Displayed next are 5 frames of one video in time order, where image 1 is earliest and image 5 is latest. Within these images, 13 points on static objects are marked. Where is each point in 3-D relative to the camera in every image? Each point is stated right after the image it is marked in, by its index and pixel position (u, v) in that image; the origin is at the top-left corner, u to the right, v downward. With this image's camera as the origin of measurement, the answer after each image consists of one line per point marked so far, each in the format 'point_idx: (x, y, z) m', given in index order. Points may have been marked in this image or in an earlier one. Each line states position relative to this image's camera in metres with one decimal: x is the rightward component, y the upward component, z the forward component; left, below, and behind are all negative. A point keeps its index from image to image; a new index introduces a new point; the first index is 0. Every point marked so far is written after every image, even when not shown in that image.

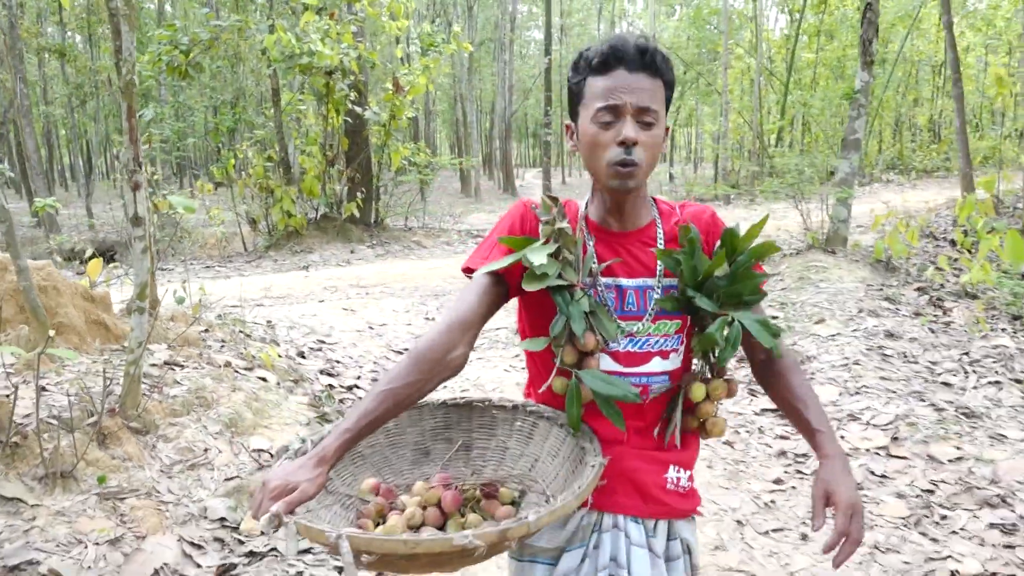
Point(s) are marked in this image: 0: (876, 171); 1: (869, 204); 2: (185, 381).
0: (+8.2, +2.7, +19.2) m
1: (+4.5, +1.1, +10.9) m
2: (-1.5, -0.4, +3.9) m
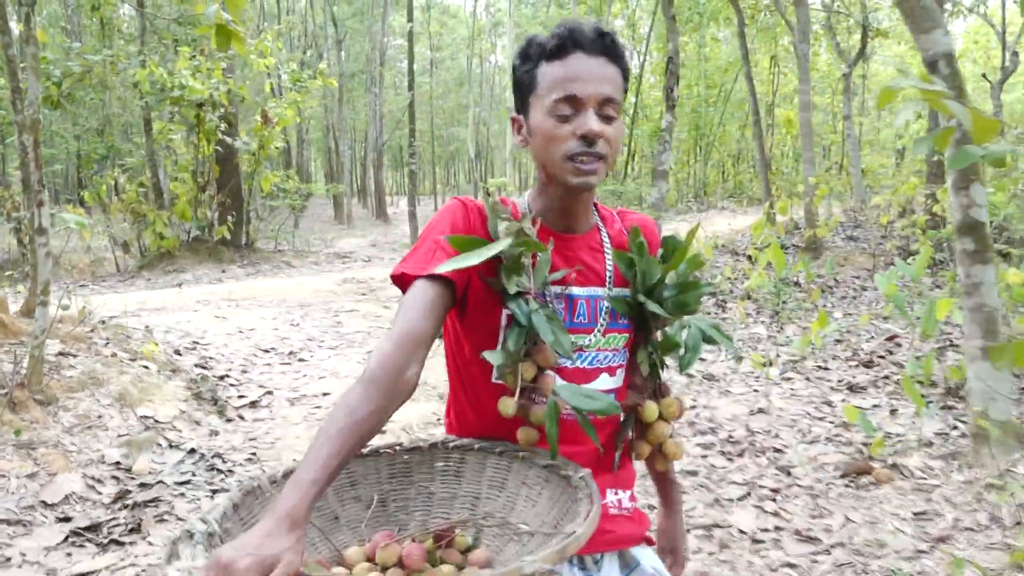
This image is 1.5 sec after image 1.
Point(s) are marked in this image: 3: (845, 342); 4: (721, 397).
0: (+5.0, +2.3, +21.3) m
1: (+2.6, +0.9, +12.5) m
2: (-2.4, -0.4, +4.7) m
3: (+2.4, -0.4, +6.2) m
4: (+1.2, -0.6, +5.0) m
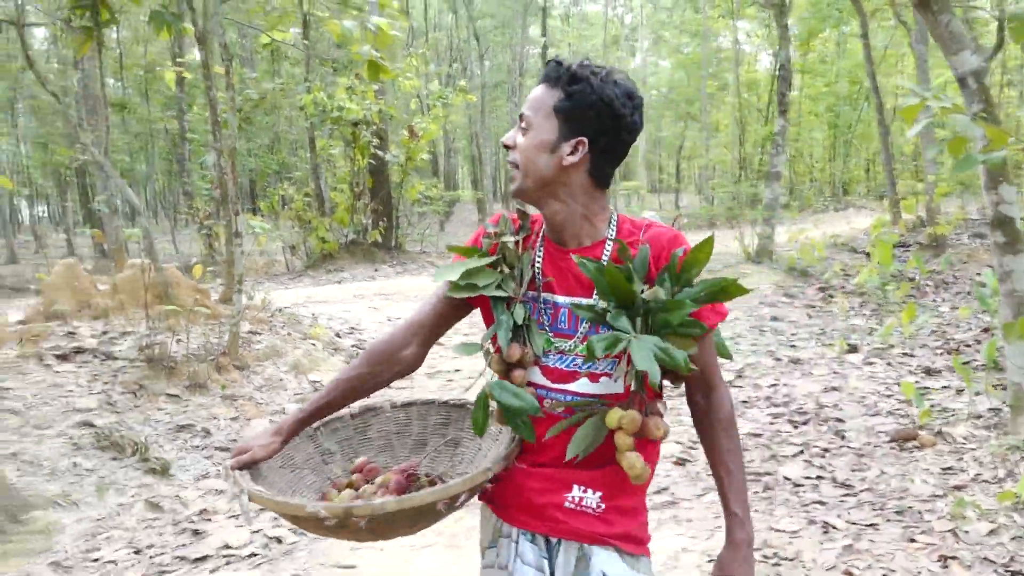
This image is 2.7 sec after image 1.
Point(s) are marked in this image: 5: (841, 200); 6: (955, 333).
0: (+8.4, +2.2, +21.0) m
1: (+4.5, +0.9, +12.7) m
2: (-1.7, -0.4, +5.8) m
3: (+3.3, -0.3, +6.5) m
4: (+1.9, -0.6, +5.5) m
5: (+7.7, +2.1, +20.0) m
6: (+3.3, -0.3, +6.4) m
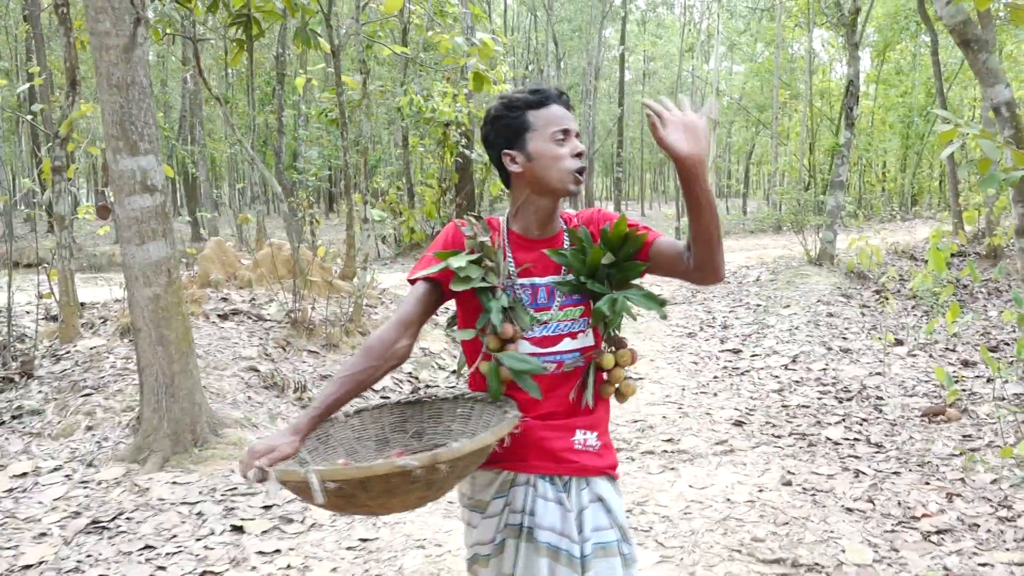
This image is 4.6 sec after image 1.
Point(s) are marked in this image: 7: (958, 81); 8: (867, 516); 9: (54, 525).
0: (+10.2, +2.0, +21.2) m
1: (+5.7, +0.8, +13.2) m
2: (-1.1, -0.2, +6.8) m
3: (+3.9, -0.3, +7.1) m
4: (+2.5, -0.5, +6.2) m
5: (+9.4, +1.8, +20.2) m
6: (+4.0, -0.4, +7.0) m
7: (+8.7, +4.0, +16.6) m
8: (+1.5, -1.0, +3.6) m
9: (-1.9, -1.0, +3.5) m
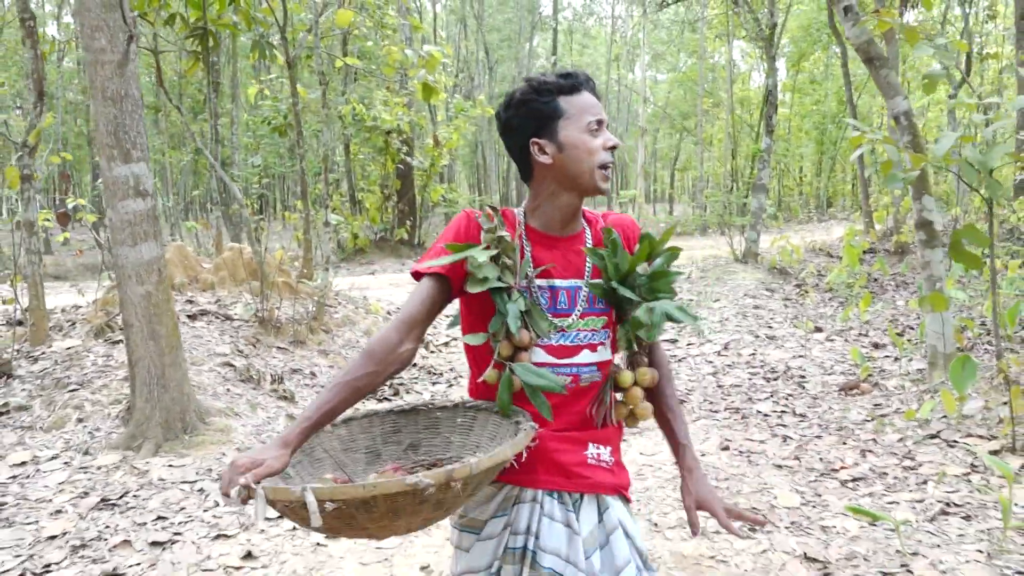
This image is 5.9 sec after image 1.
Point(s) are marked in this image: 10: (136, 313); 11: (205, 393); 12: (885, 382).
0: (+8.5, +2.1, +22.4) m
1: (+4.7, +0.9, +14.1) m
2: (-1.5, -0.2, +7.1) m
3: (+3.5, -0.3, +7.9) m
4: (+2.1, -0.5, +6.9) m
5: (+7.9, +1.9, +21.4) m
6: (+3.5, -0.3, +7.7) m
7: (+7.4, +4.1, +17.7) m
8: (+1.4, -0.9, +4.2) m
9: (-2.0, -0.9, +3.7) m
10: (-1.9, -0.1, +4.3) m
11: (-1.8, -0.6, +5.0) m
12: (+2.5, -0.6, +5.6) m
